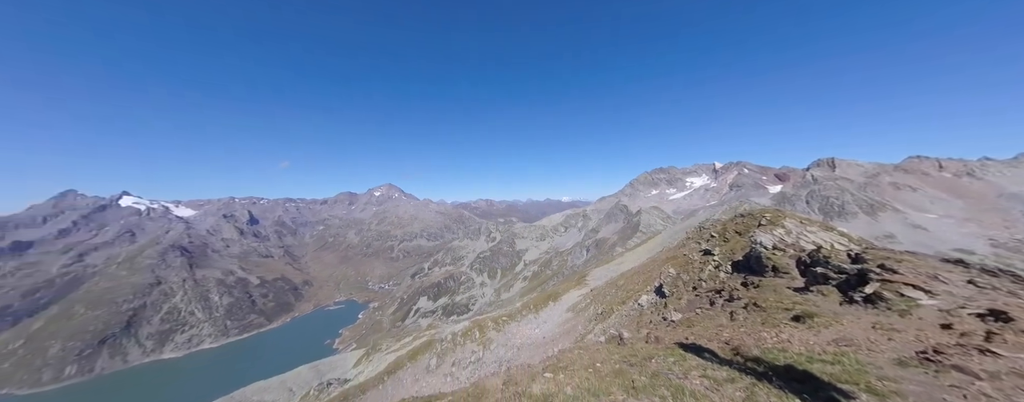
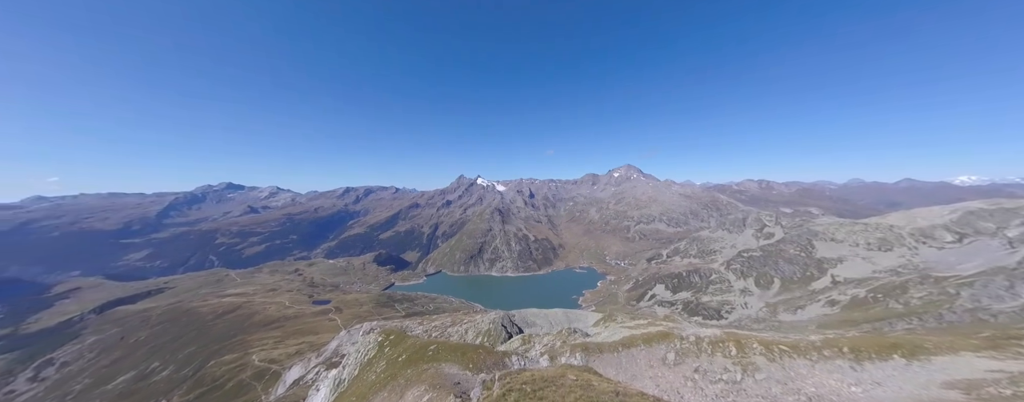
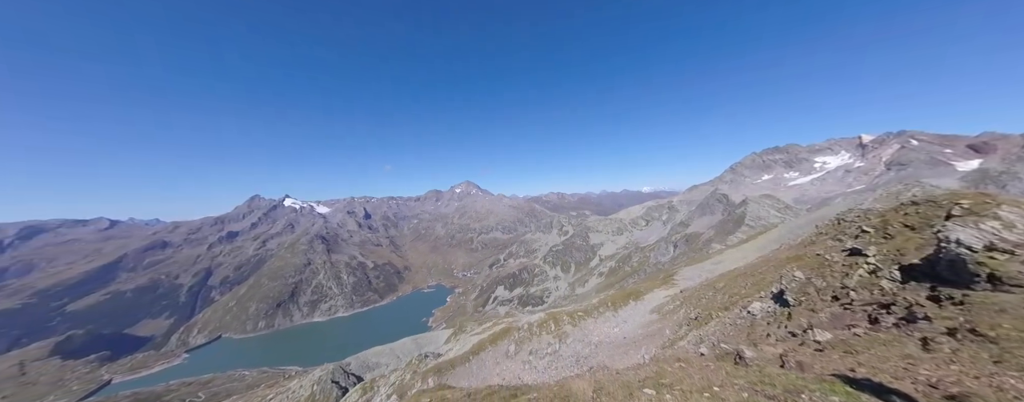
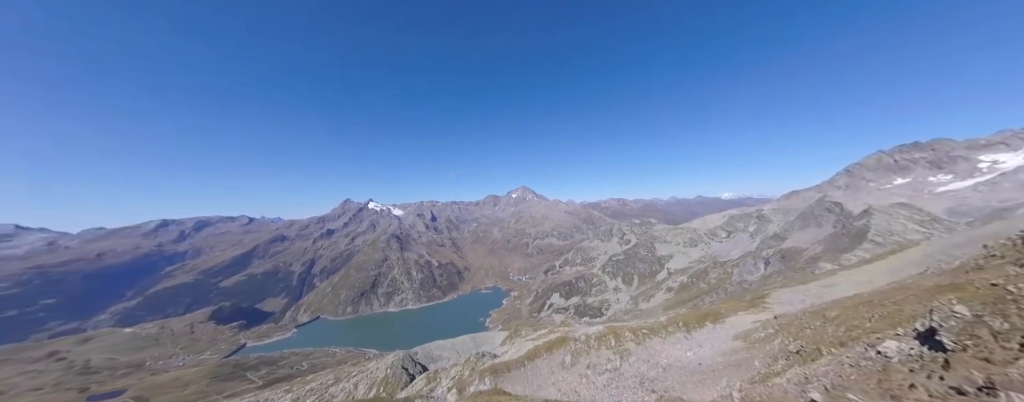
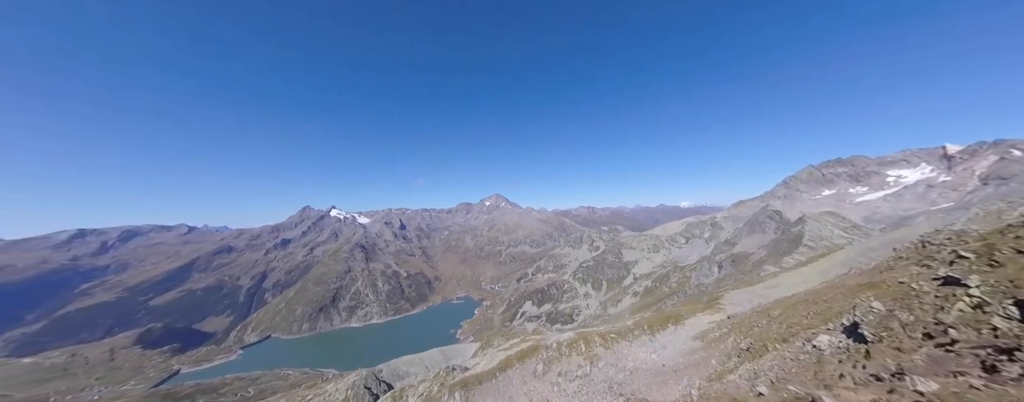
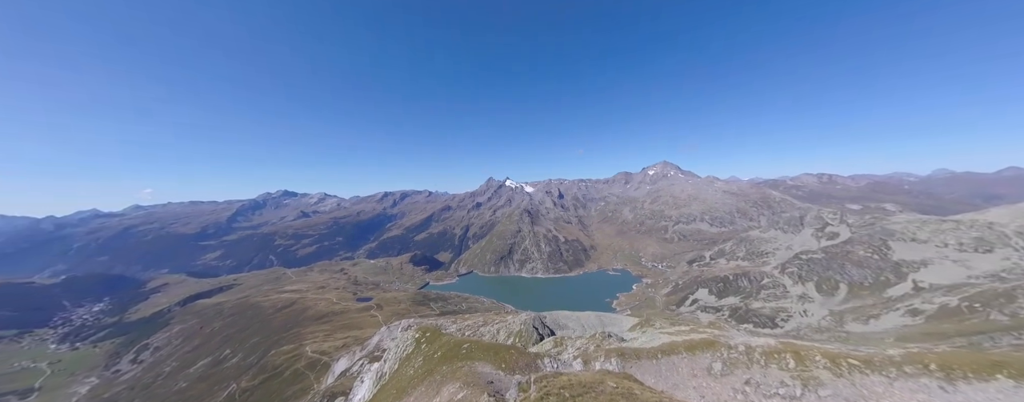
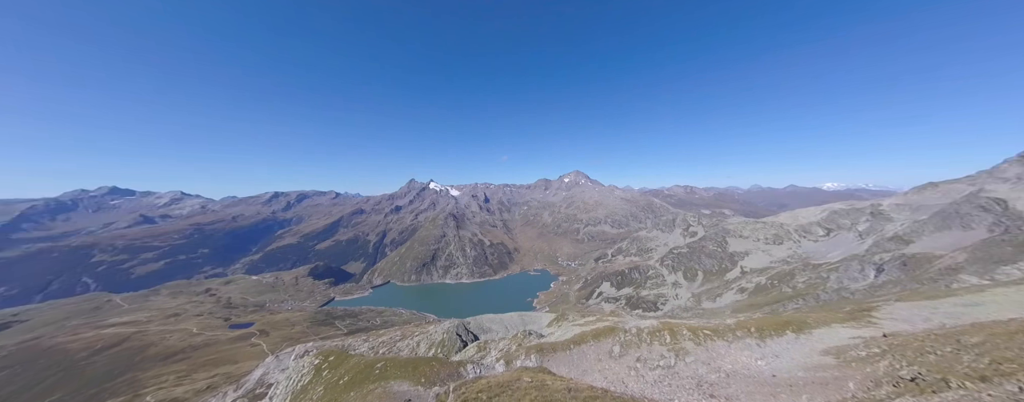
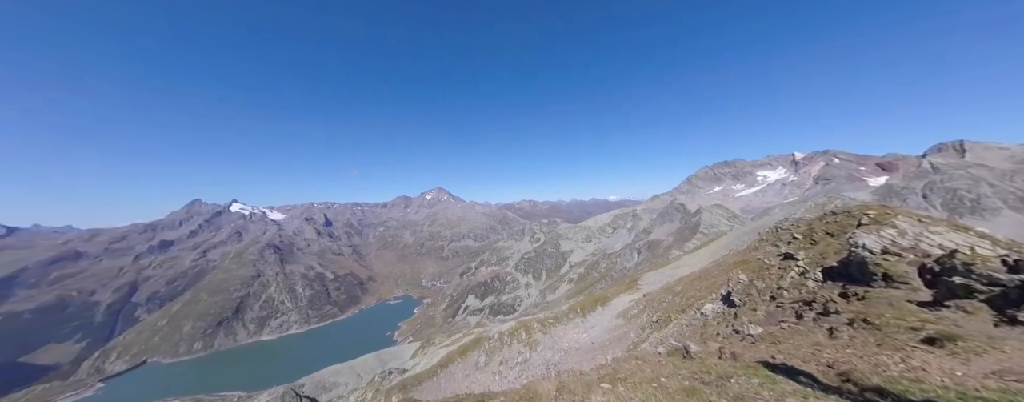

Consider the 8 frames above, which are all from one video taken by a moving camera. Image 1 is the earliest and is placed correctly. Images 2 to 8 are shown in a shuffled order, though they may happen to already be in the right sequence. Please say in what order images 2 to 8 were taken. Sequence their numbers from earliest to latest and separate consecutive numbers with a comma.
8, 3, 5, 4, 7, 2, 6
